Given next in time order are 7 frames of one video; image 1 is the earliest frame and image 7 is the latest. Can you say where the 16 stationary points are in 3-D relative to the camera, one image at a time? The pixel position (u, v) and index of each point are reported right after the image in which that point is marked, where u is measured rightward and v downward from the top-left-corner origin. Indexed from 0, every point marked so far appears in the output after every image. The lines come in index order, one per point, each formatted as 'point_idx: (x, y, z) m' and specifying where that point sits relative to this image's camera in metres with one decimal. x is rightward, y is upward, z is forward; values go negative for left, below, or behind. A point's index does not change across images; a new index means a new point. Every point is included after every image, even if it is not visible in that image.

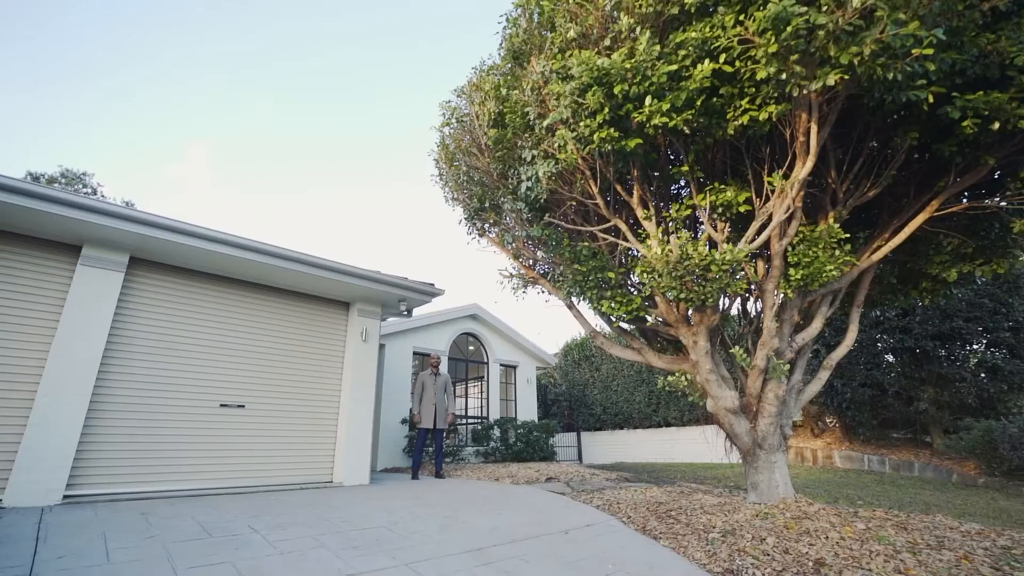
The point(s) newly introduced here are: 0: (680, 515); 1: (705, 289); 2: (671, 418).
0: (+1.7, -2.3, +4.8) m
1: (+1.9, 0.0, +4.5) m
2: (+4.8, -3.9, +14.1) m
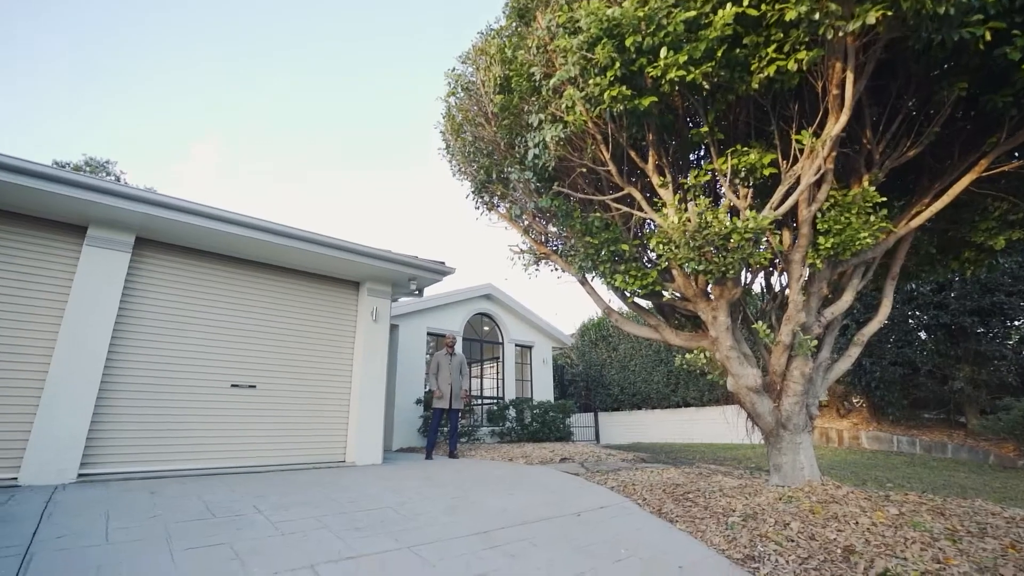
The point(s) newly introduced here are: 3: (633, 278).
0: (+1.8, -2.1, +4.5) m
1: (+1.9, +0.3, +4.2) m
2: (+5.3, -3.2, +13.8) m
3: (+1.2, +0.1, +4.8) m
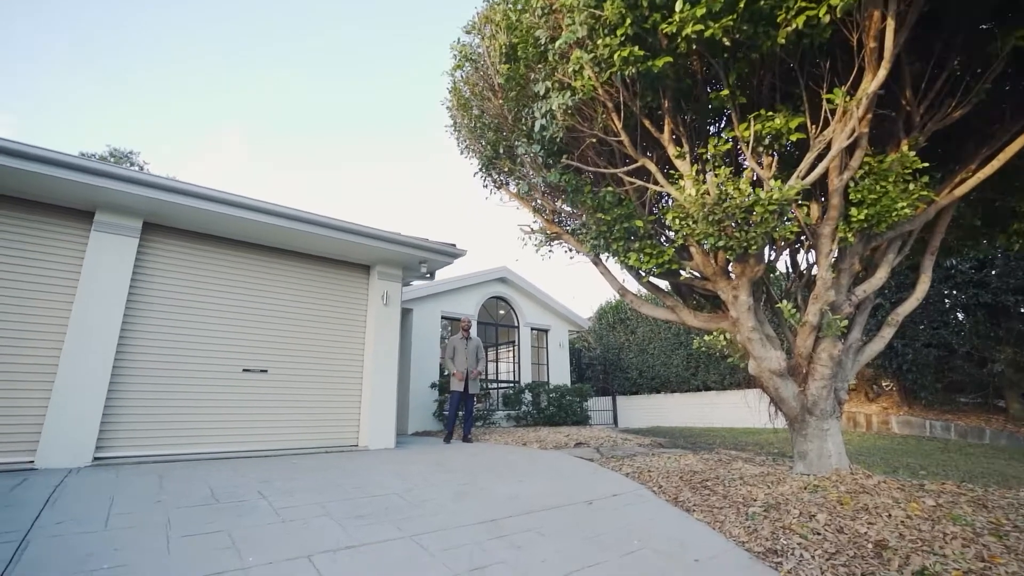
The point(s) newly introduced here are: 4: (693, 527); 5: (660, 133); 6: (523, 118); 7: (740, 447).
0: (+1.9, -1.8, +4.3) m
1: (+2.0, +0.4, +3.9) m
2: (+5.8, -2.7, +13.5) m
3: (+1.3, +0.3, +4.5) m
4: (+1.4, -1.8, +3.6) m
5: (+1.4, +1.5, +4.5) m
6: (+0.1, +1.8, +4.9) m
7: (+3.5, -2.5, +7.2) m
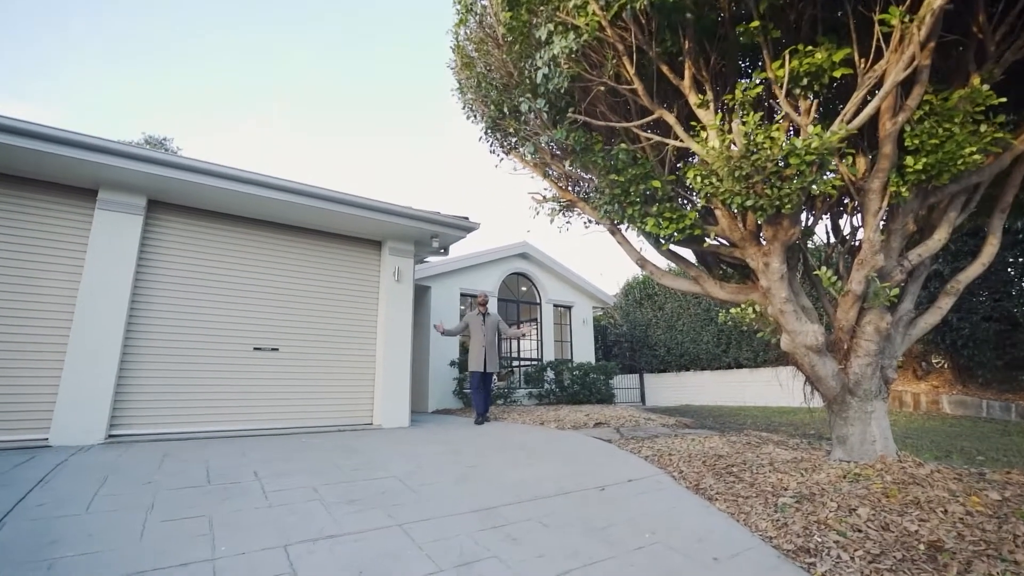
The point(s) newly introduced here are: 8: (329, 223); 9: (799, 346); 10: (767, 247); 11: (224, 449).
0: (+2.0, -1.6, +4.0) m
1: (+2.0, +0.7, +3.4) m
2: (+6.4, -1.9, +12.9) m
3: (+1.4, +0.6, +4.1) m
4: (+1.4, -1.6, +3.2) m
5: (+1.4, +1.8, +3.9) m
6: (+0.2, +2.1, +4.5) m
7: (+3.8, -2.0, +6.8) m
8: (-2.8, +1.0, +7.0) m
9: (+2.3, -0.5, +3.8) m
10: (+2.1, +0.3, +3.8) m
11: (-2.9, -1.6, +4.7) m
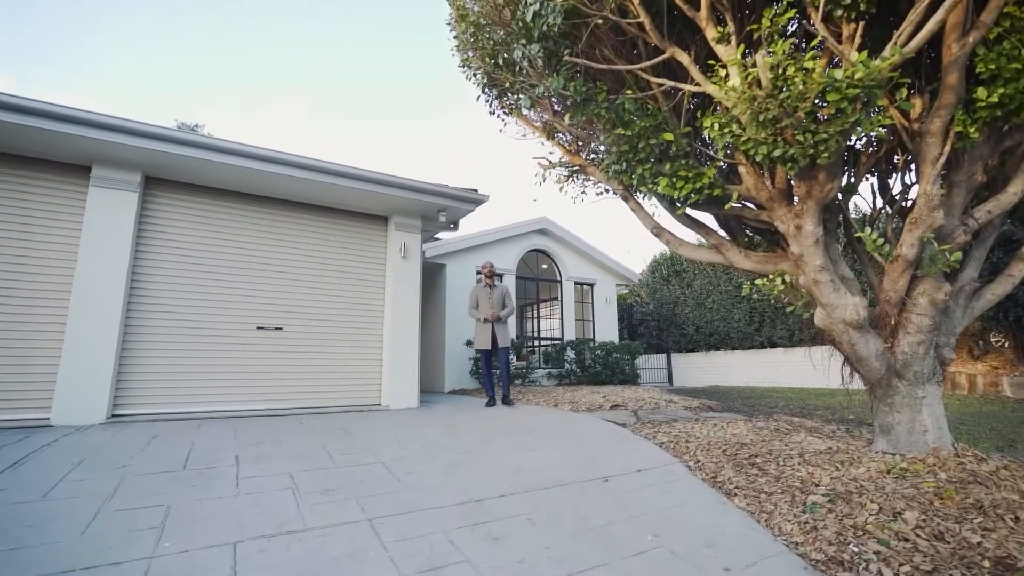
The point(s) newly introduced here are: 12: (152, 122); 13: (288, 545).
0: (+1.9, -1.3, +3.5) m
1: (+1.9, +0.9, +2.9) m
2: (+6.9, -1.3, +12.1) m
3: (+1.3, +0.8, +3.6) m
4: (+1.3, -1.4, +2.8) m
5: (+1.3, +2.0, +3.4) m
6: (+0.1, +2.3, +4.0) m
7: (+3.9, -1.6, +6.2) m
8: (-2.6, +1.3, +6.8) m
9: (+2.3, -0.2, +3.3) m
10: (+2.0, +0.6, +3.3) m
11: (-2.9, -1.4, +4.6) m
12: (-4.1, +1.9, +5.3) m
13: (-1.1, -1.3, +2.3) m
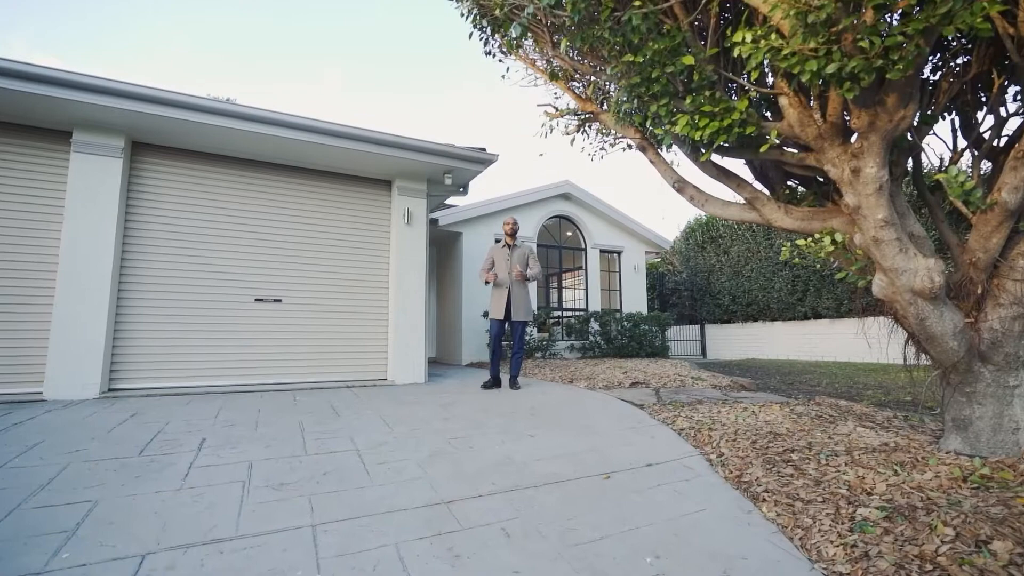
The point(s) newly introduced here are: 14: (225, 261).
0: (+1.8, -1.1, +2.9) m
1: (+1.7, +1.1, +2.1) m
2: (+7.4, -0.5, +11.1) m
3: (+1.2, +1.1, +2.9) m
4: (+1.2, -1.2, +2.3) m
5: (+1.2, +2.2, +2.6) m
6: (0.0, +2.6, +3.3) m
7: (+4.0, -1.2, +5.5) m
8: (-2.5, +1.7, +6.3) m
9: (+2.1, 0.0, +2.6) m
10: (+1.9, +0.8, +2.6) m
11: (-2.9, -1.1, +4.3) m
12: (-4.1, +2.2, +5.0) m
13: (-1.3, -1.1, +2.0) m
14: (-3.6, +0.3, +5.9) m
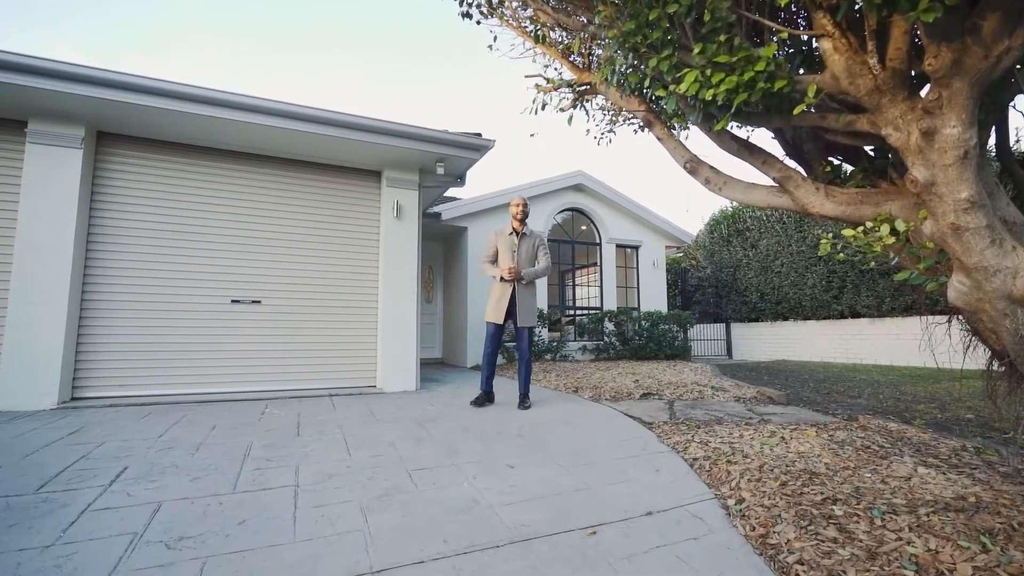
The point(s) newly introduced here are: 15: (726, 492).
0: (+1.6, -1.1, +2.2) m
1: (+1.5, +1.1, +1.4) m
2: (+7.6, -0.4, +10.2) m
3: (+1.0, +1.0, +2.2) m
4: (+1.0, -1.2, +1.6) m
5: (+1.0, +2.2, +1.9) m
6: (-0.2, +2.5, +2.6) m
7: (+3.9, -1.2, +4.7) m
8: (-2.5, +1.7, +5.8) m
9: (+1.9, 0.0, +1.9) m
10: (+1.7, +0.8, +1.9) m
11: (-3.0, -1.1, +3.9) m
12: (-4.2, +2.2, +4.5) m
13: (-1.5, -1.2, +1.4) m
14: (-3.7, +0.3, +5.5) m
15: (+1.3, -1.2, +2.7) m
